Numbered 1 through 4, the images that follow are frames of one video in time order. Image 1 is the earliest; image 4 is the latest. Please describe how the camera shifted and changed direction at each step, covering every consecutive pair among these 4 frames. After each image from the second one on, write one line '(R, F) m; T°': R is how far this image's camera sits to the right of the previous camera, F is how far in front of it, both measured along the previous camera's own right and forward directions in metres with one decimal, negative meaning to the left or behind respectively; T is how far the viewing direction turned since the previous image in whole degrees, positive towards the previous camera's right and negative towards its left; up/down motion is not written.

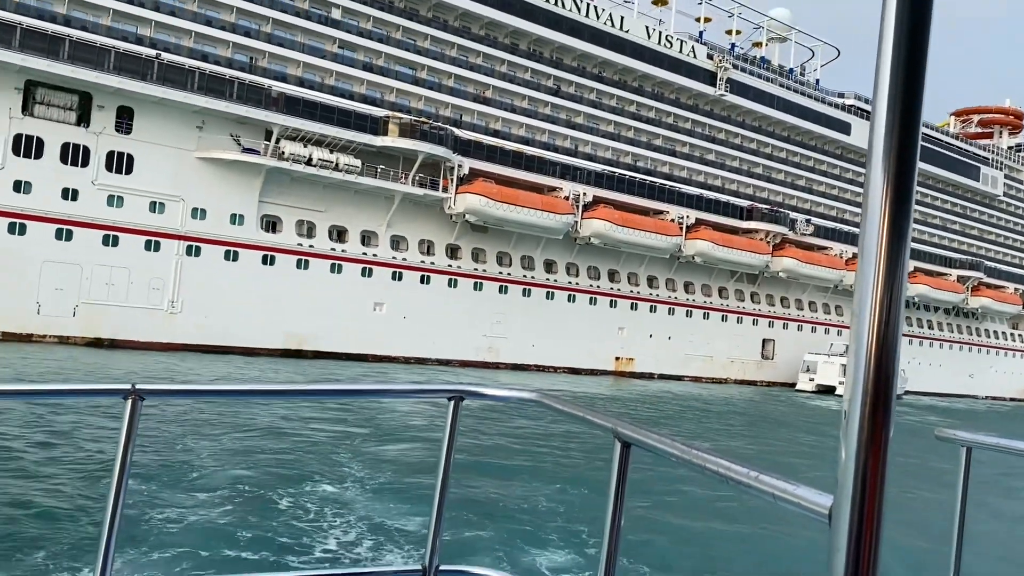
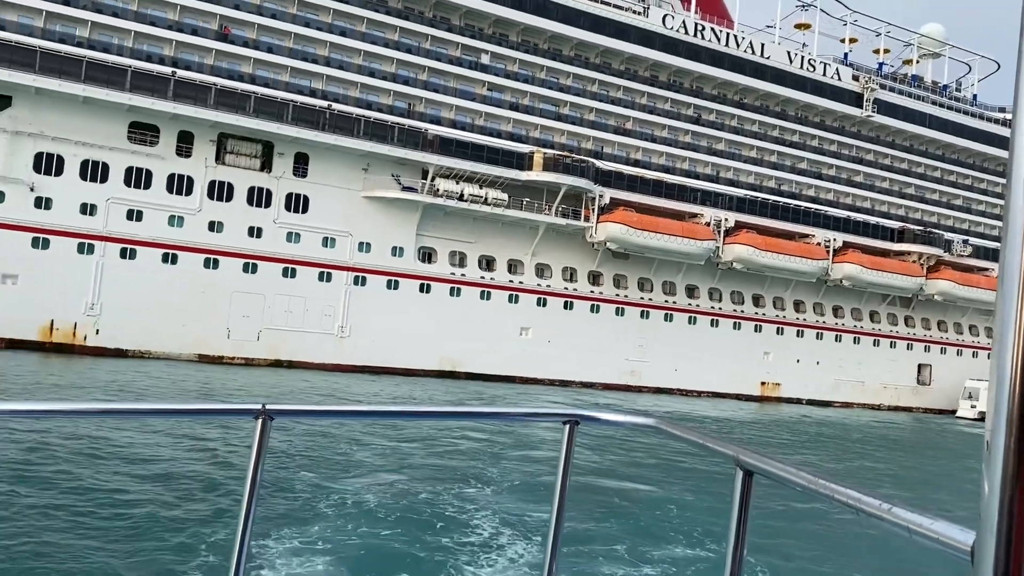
(+0.2, -0.8) m; -10°
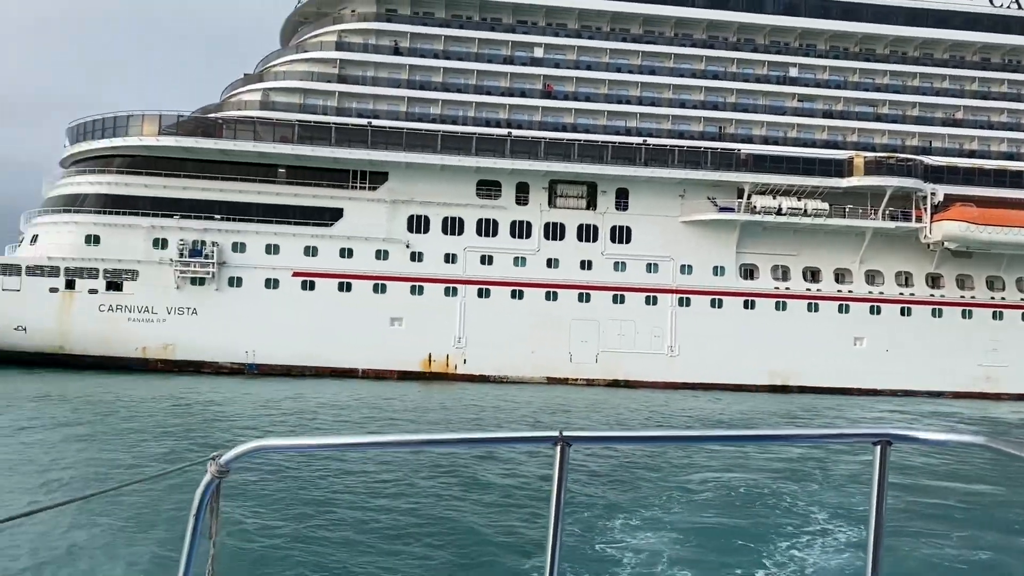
(+0.3, -1.1) m; -21°
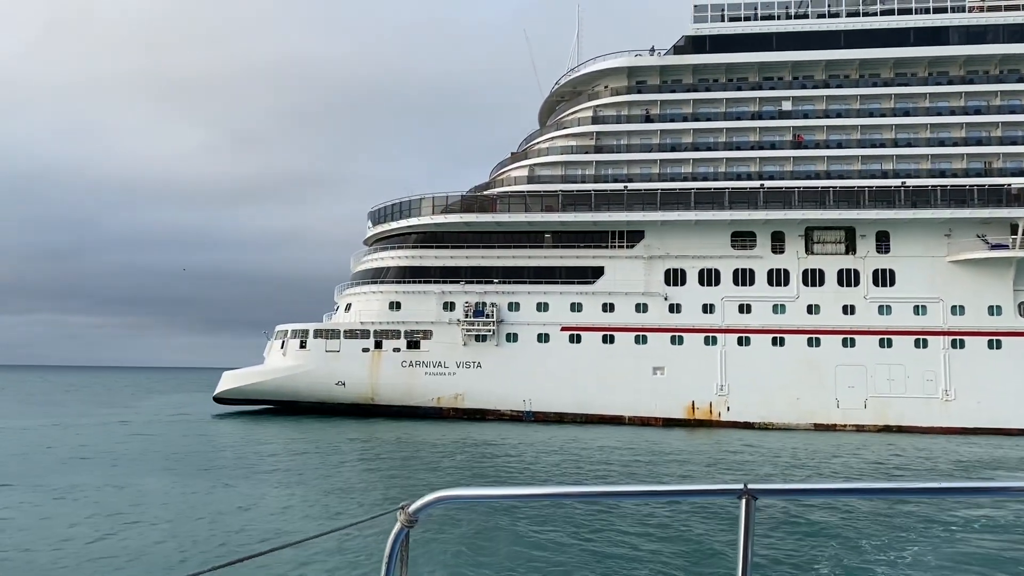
(0.0, -1.7) m; -16°
